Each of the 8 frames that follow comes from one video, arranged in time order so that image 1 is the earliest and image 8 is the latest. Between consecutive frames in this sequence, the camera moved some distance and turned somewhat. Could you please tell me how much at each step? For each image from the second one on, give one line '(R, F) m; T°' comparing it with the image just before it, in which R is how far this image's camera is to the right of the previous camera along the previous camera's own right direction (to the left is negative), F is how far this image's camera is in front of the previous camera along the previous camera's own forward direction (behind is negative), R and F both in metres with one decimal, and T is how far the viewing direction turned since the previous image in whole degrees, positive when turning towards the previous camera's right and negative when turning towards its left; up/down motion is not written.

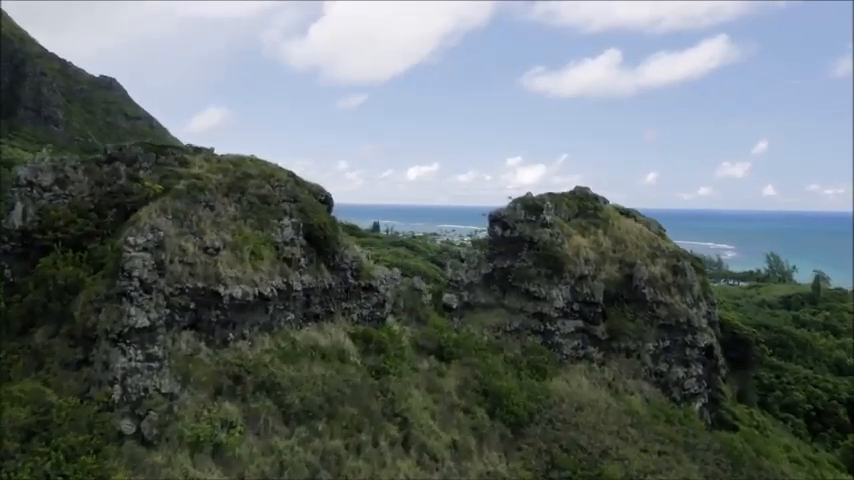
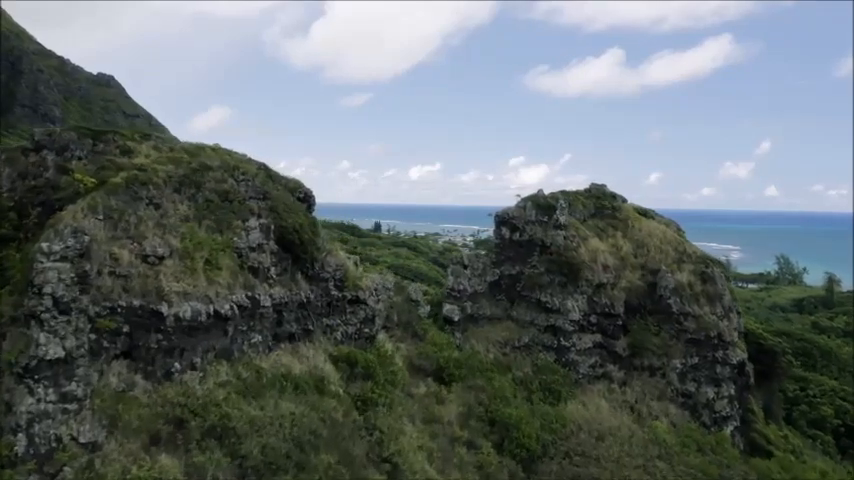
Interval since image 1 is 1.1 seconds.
(+0.2, +3.9) m; 0°
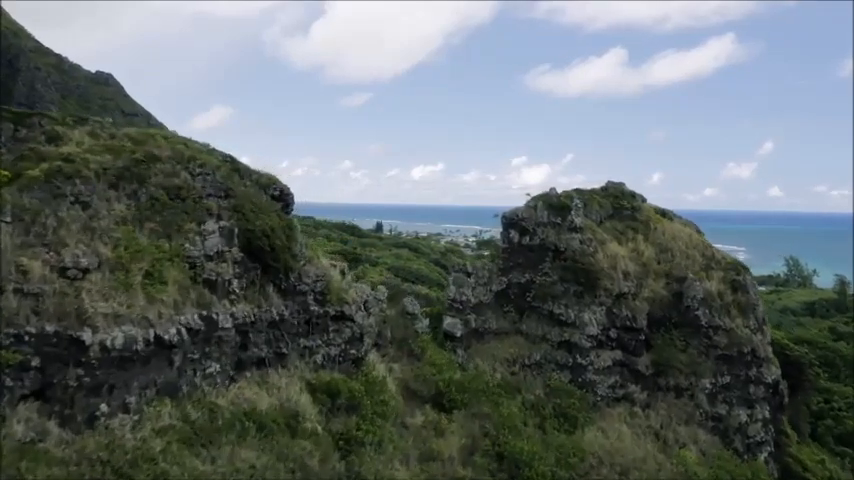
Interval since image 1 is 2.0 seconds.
(+0.1, +3.3) m; 0°
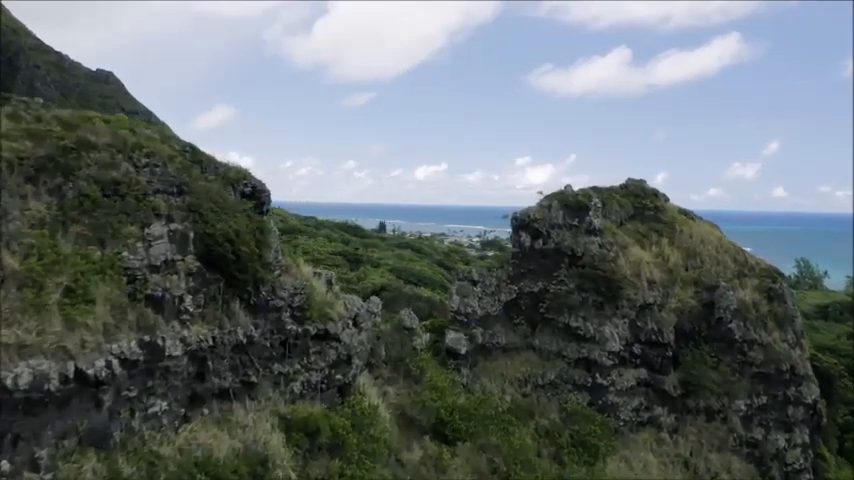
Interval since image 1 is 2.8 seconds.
(+0.1, +2.9) m; 0°
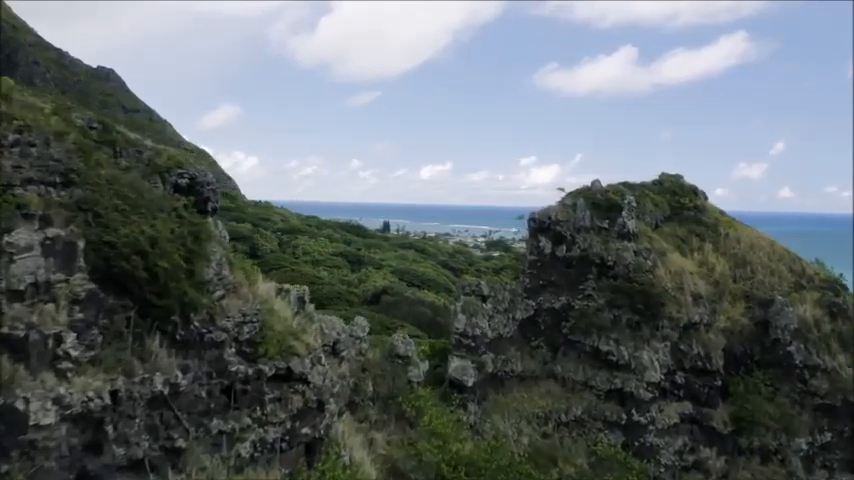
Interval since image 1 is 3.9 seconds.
(+0.1, +3.9) m; 0°
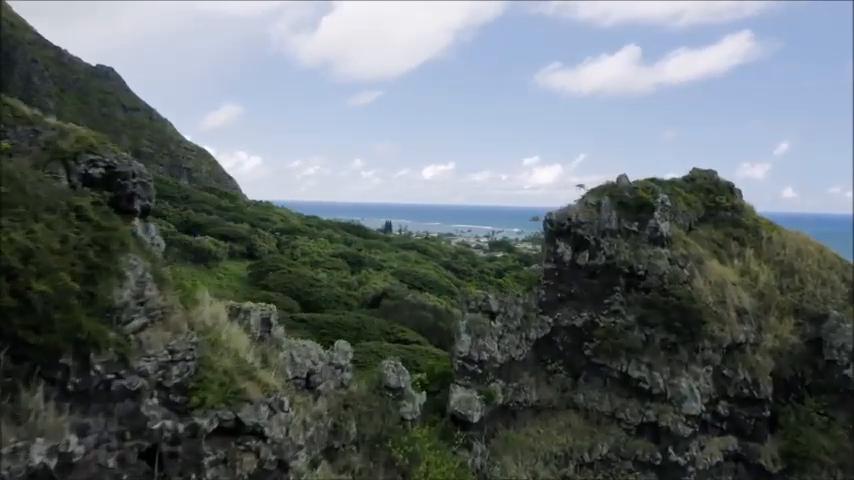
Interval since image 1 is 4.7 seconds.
(+0.1, +2.9) m; 0°
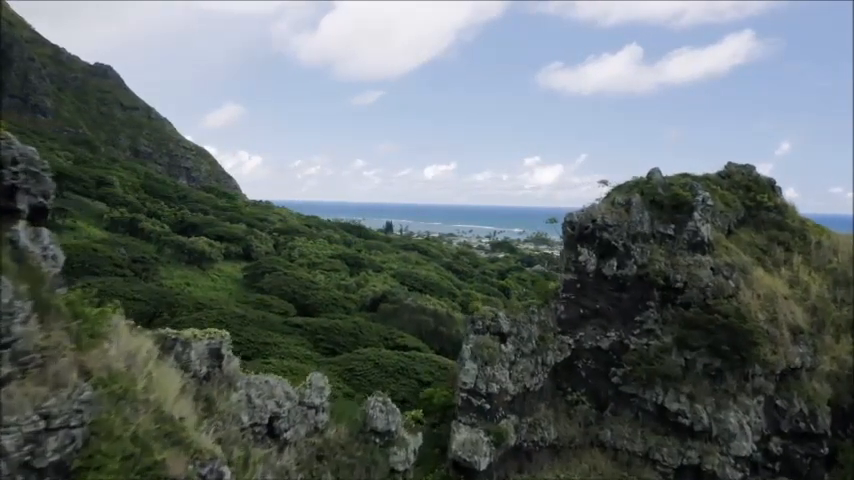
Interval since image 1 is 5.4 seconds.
(+0.1, +2.6) m; 0°
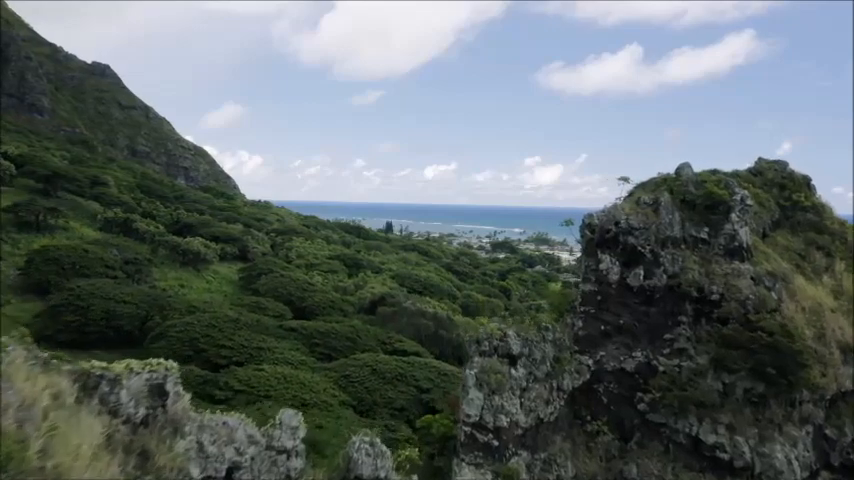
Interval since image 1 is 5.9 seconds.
(0.0, +1.8) m; 0°
